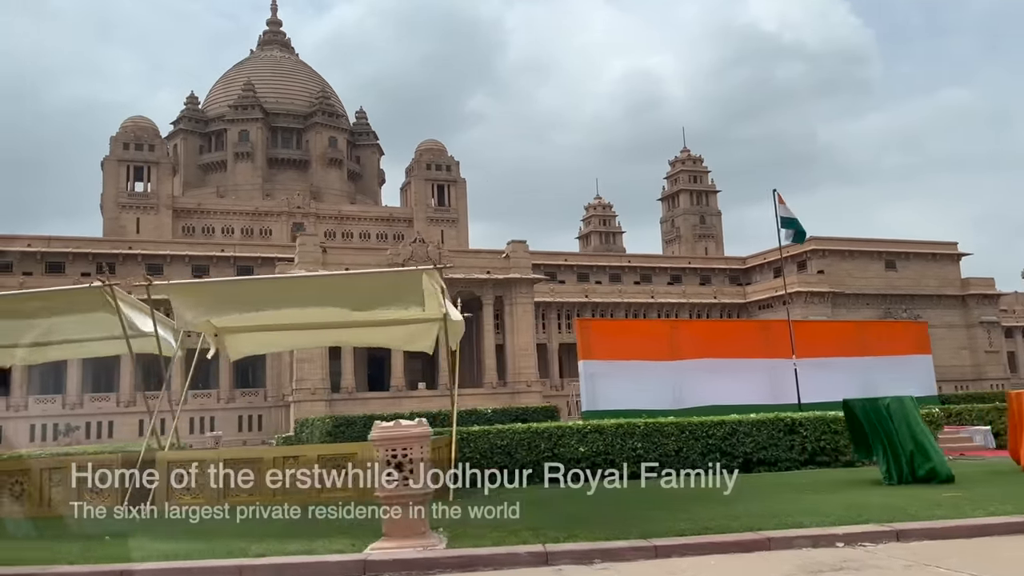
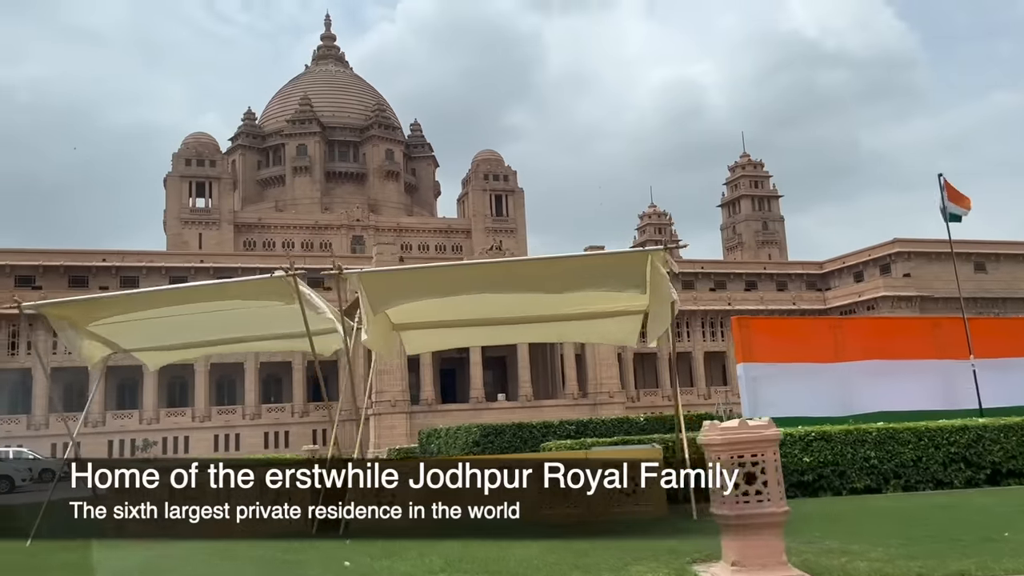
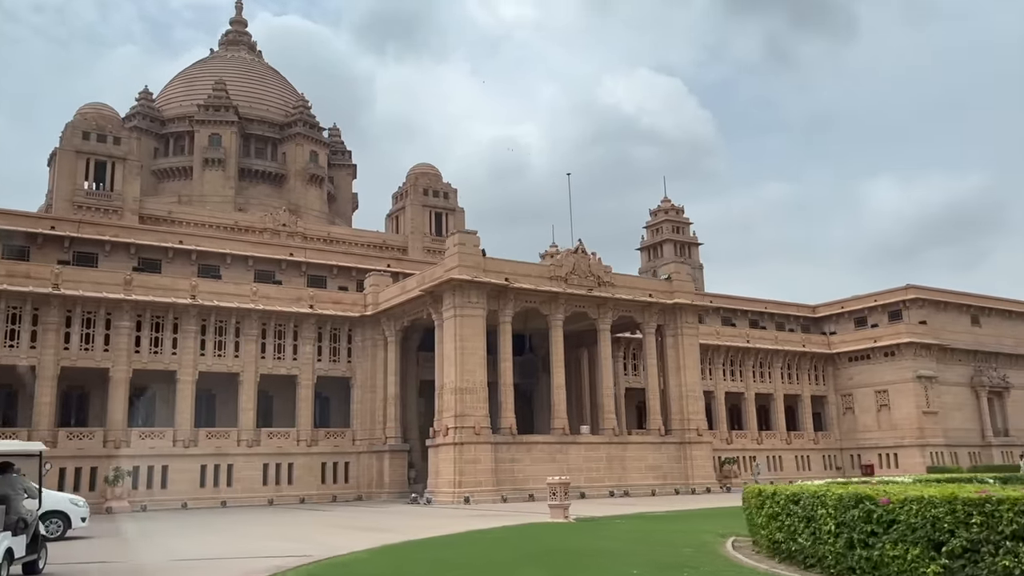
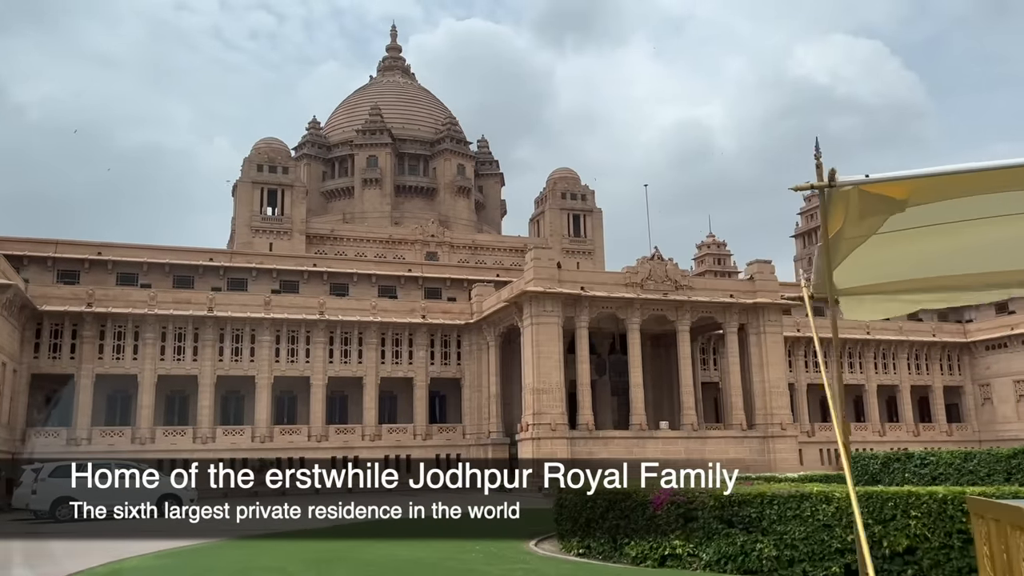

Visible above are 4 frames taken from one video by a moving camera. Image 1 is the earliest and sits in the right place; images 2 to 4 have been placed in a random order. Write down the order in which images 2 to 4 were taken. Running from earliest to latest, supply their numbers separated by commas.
2, 4, 3
